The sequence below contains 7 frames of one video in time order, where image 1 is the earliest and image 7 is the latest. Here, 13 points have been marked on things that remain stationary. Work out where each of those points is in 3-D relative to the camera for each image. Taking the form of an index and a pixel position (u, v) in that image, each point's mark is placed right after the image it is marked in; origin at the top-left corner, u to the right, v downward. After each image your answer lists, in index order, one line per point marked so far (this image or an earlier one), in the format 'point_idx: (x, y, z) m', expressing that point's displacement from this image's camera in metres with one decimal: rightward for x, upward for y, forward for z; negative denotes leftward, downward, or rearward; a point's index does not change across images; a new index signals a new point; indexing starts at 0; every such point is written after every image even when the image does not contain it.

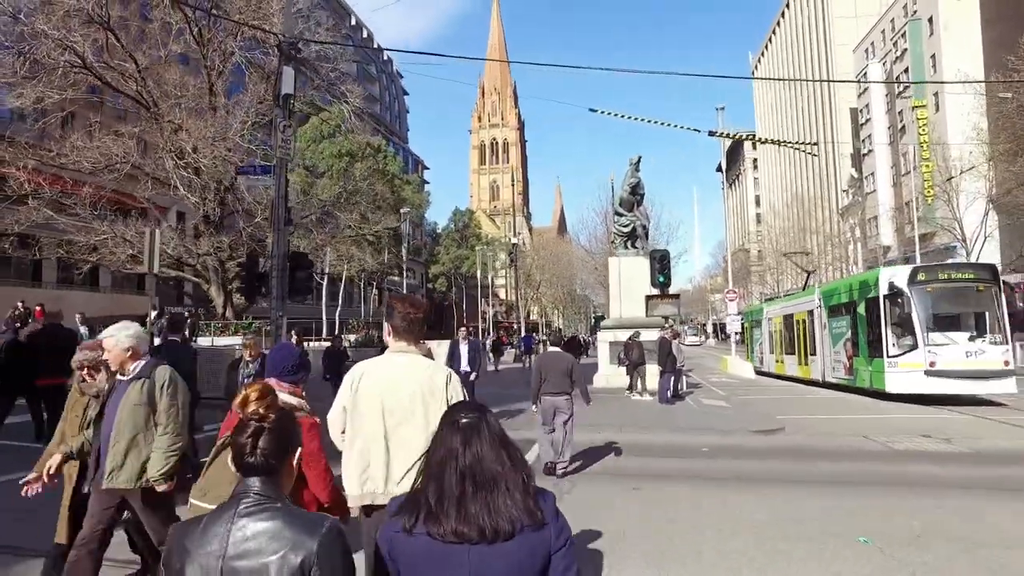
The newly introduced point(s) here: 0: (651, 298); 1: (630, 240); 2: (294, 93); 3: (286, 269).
0: (+3.2, -0.2, +15.3) m
1: (+3.0, +1.2, +16.8) m
2: (-3.7, +3.3, +11.2) m
3: (-3.7, +0.3, +10.8) m
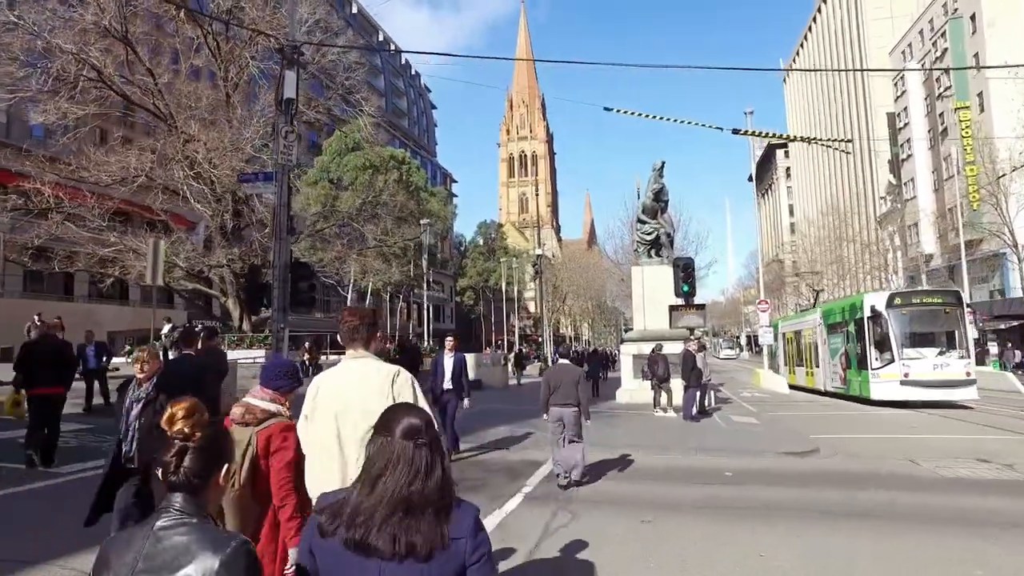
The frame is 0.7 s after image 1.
0: (+3.5, -0.5, +14.6) m
1: (+3.4, +1.0, +16.1) m
2: (-3.5, +3.1, +10.8) m
3: (-3.5, +0.1, +10.4) m
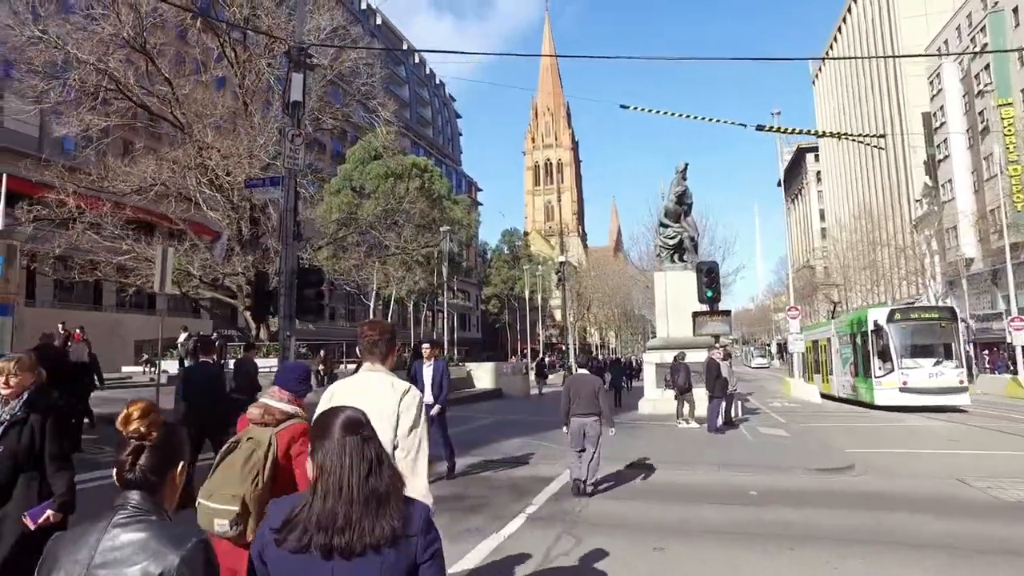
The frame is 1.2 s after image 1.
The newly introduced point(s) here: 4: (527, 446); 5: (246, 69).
0: (+3.9, -0.6, +14.0) m
1: (+3.8, +0.8, +15.6) m
2: (-3.3, +3.0, +10.5) m
3: (-3.3, 0.0, +10.1) m
4: (+0.2, -2.3, +9.6) m
5: (-8.0, +6.6, +20.0) m
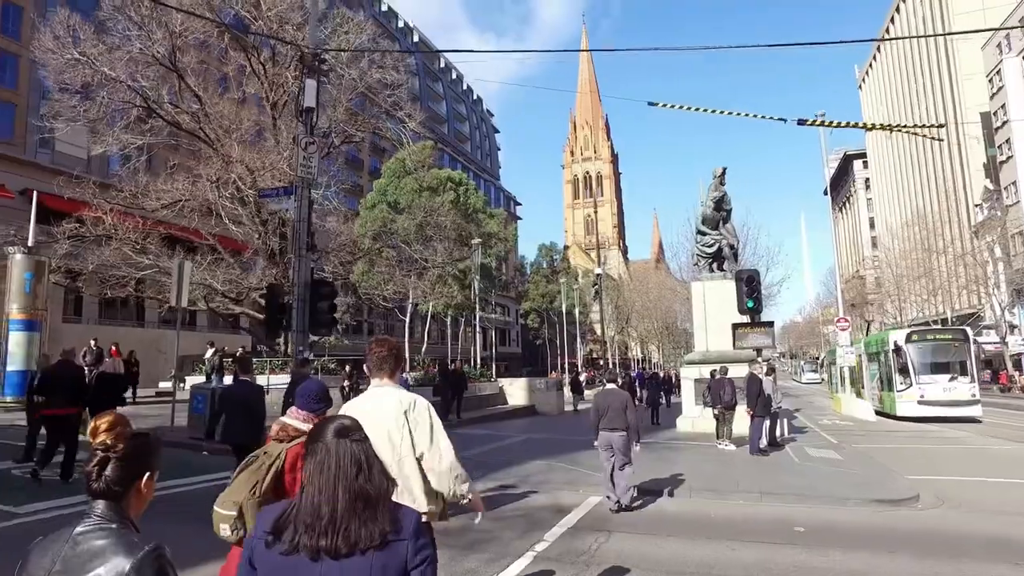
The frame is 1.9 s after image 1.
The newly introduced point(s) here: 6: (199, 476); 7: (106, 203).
0: (+4.5, -0.8, +13.1) m
1: (+4.5, +0.6, +14.7) m
2: (-3.0, +2.8, +10.2) m
3: (-3.0, -0.2, +9.7) m
4: (+0.5, -2.4, +8.9) m
5: (-7.1, +6.1, +20.0) m
6: (-4.1, -2.5, +8.7) m
7: (-10.8, +2.4, +16.9) m
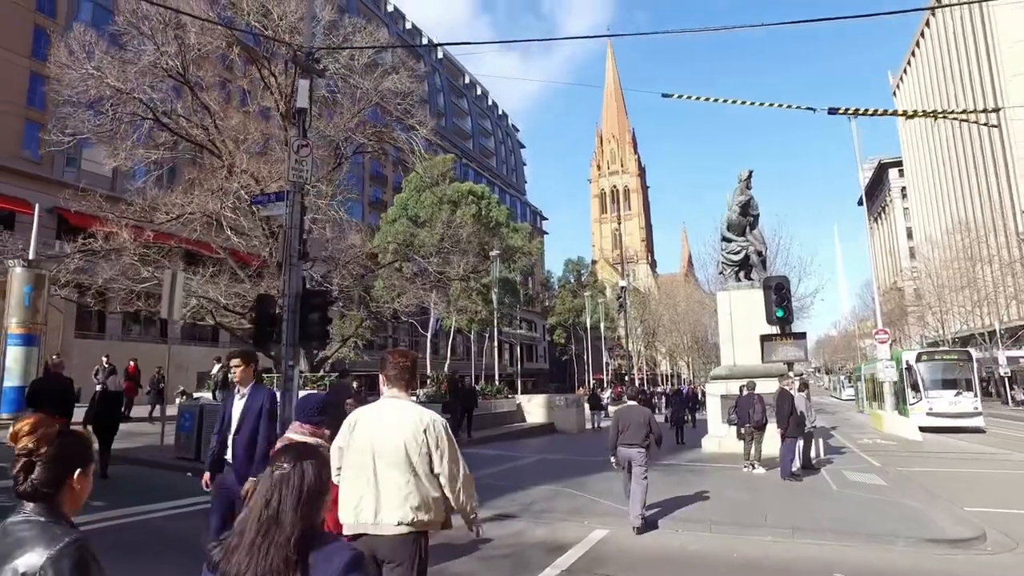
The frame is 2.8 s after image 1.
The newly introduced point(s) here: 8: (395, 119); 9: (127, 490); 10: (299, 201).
0: (+4.7, -0.9, +12.2) m
1: (+4.8, +0.4, +13.8) m
2: (-2.9, +2.6, +9.7) m
3: (-2.9, -0.3, +9.1) m
4: (+0.5, -2.5, +8.1) m
5: (-6.6, +5.7, +19.7) m
6: (-4.1, -2.6, +8.1) m
7: (-10.4, +2.1, +16.7) m
8: (-3.6, +5.0, +19.5) m
9: (-4.9, -2.6, +8.5) m
10: (-3.1, +1.3, +9.5) m
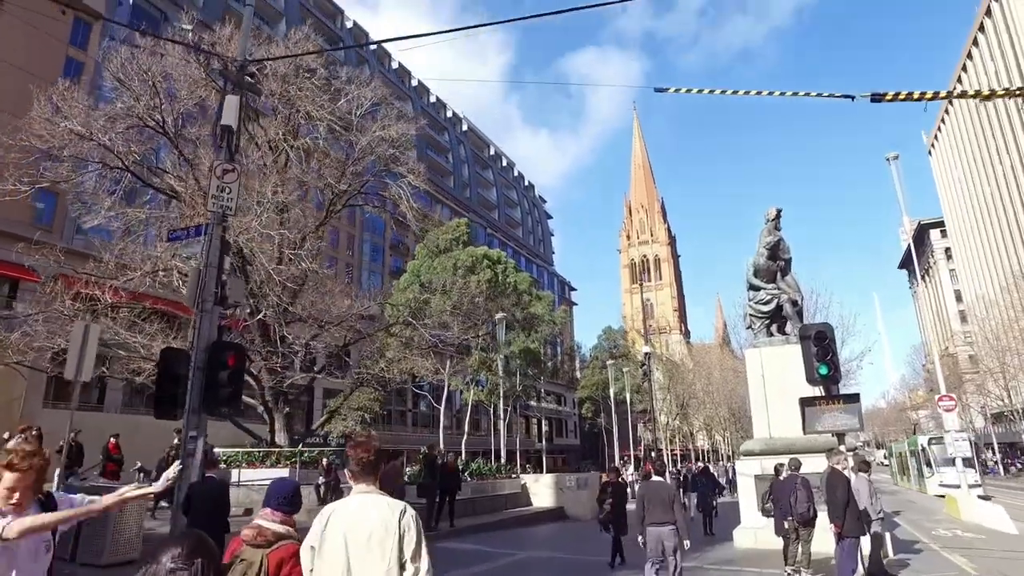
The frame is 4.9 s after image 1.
0: (+4.4, -1.7, +9.9) m
1: (+4.6, -0.6, +11.6) m
2: (-3.3, +2.0, +8.2) m
3: (-3.3, -0.9, +7.3) m
4: (+0.1, -2.9, +5.8) m
5: (-6.5, +3.9, +18.6) m
6: (-4.5, -3.1, +6.1) m
7: (-10.4, +0.5, +15.4) m
8: (-3.5, +3.3, +18.2) m
9: (-5.3, -3.1, +6.5) m
10: (-3.5, +0.6, +7.9) m
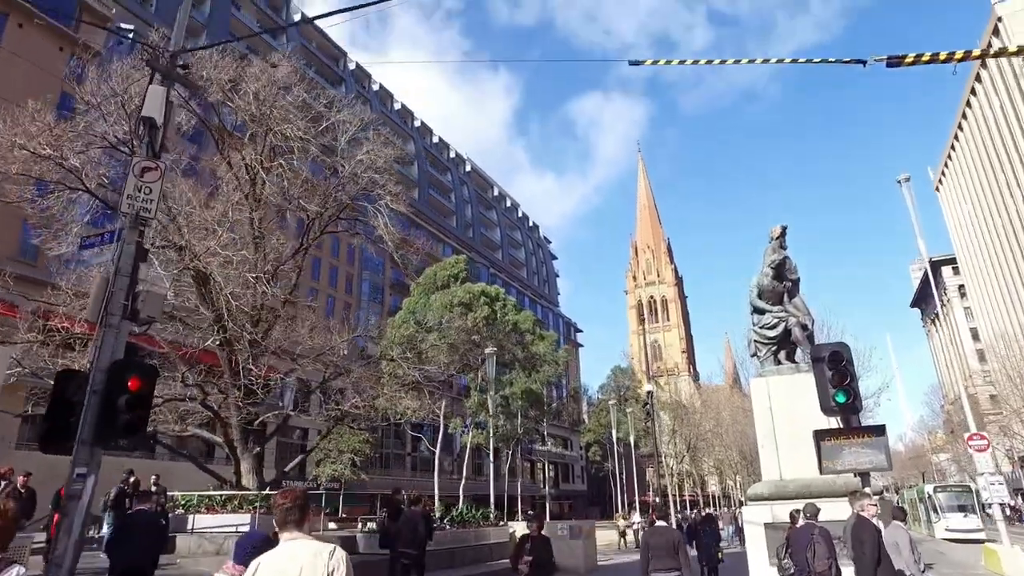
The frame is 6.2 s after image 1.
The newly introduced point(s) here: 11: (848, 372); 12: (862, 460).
0: (+4.1, -2.0, +8.6) m
1: (+4.2, -0.9, +10.4) m
2: (-3.7, +1.8, +7.2) m
3: (-3.7, -1.0, +6.1) m
4: (-0.3, -2.9, +4.5) m
5: (-6.8, +3.1, +17.8) m
6: (-4.9, -3.1, +4.8) m
7: (-10.8, -0.1, +14.4) m
8: (-3.8, +2.5, +17.3) m
9: (-5.7, -3.1, +5.3) m
10: (-3.9, +0.5, +6.8) m
11: (+3.7, -0.9, +7.4) m
12: (+4.3, -2.1, +8.2) m
